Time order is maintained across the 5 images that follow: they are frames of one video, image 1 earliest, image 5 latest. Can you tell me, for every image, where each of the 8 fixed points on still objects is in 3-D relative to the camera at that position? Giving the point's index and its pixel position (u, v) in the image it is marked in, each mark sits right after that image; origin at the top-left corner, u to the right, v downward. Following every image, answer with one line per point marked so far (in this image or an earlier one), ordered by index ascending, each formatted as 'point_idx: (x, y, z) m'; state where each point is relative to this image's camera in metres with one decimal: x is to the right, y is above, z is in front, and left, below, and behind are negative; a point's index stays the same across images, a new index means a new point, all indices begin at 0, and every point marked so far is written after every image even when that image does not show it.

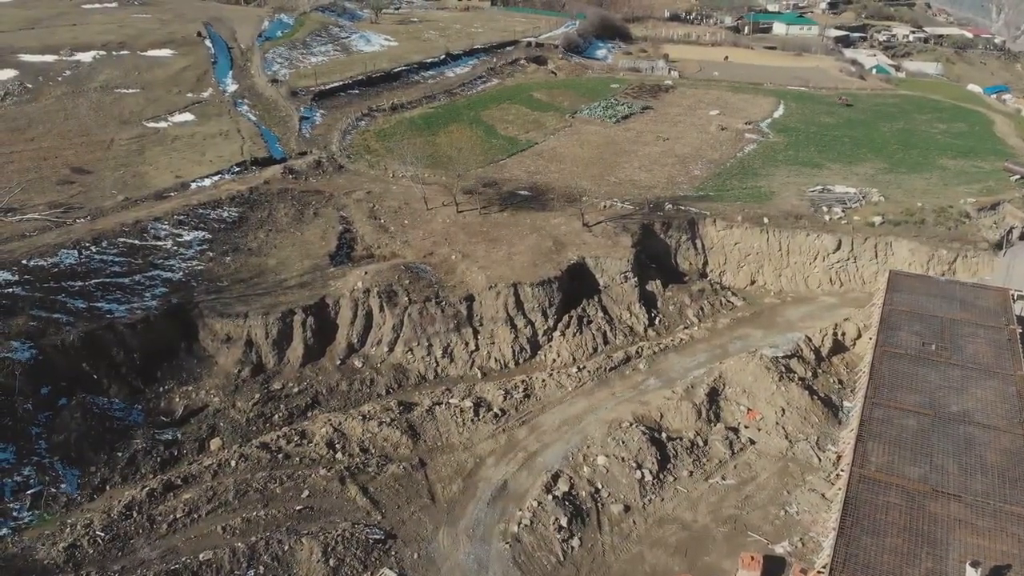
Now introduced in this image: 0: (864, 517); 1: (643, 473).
0: (+8.5, -5.4, +15.8) m
1: (+4.0, -5.5, +19.8) m
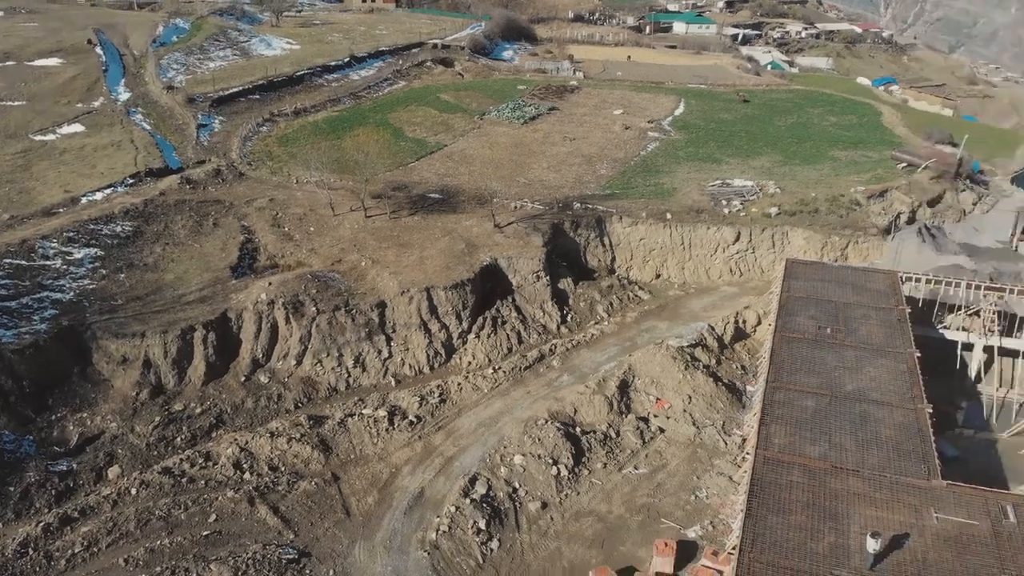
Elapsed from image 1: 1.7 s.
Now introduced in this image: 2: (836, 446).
0: (+6.3, -5.1, +16.3) m
1: (+1.5, -5.4, +19.9) m
2: (+8.7, -4.2, +17.8) m
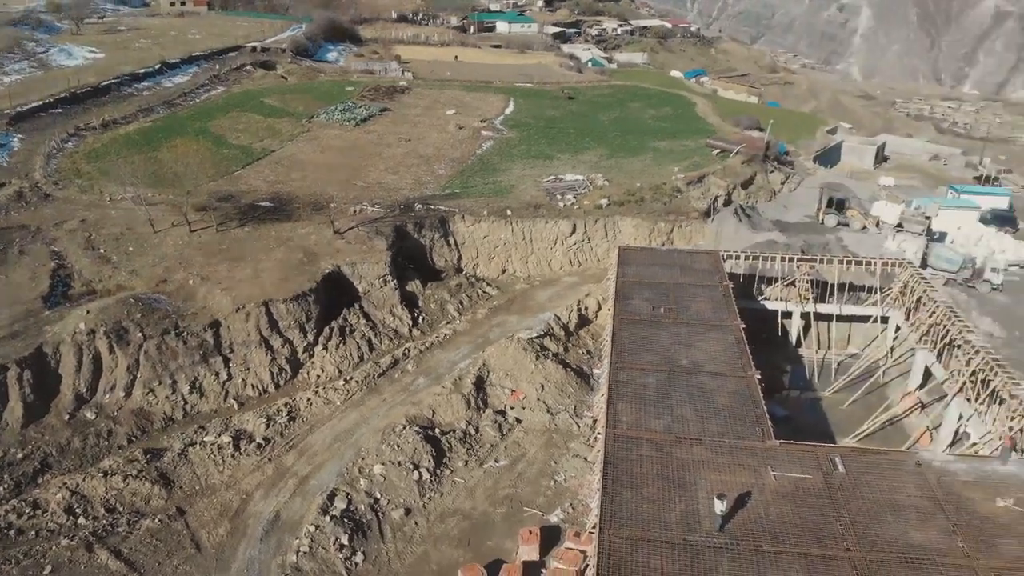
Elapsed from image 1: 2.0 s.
0: (+2.7, -4.8, +17.1) m
1: (-2.7, -5.5, +19.8) m
2: (+4.6, -3.7, +18.9) m
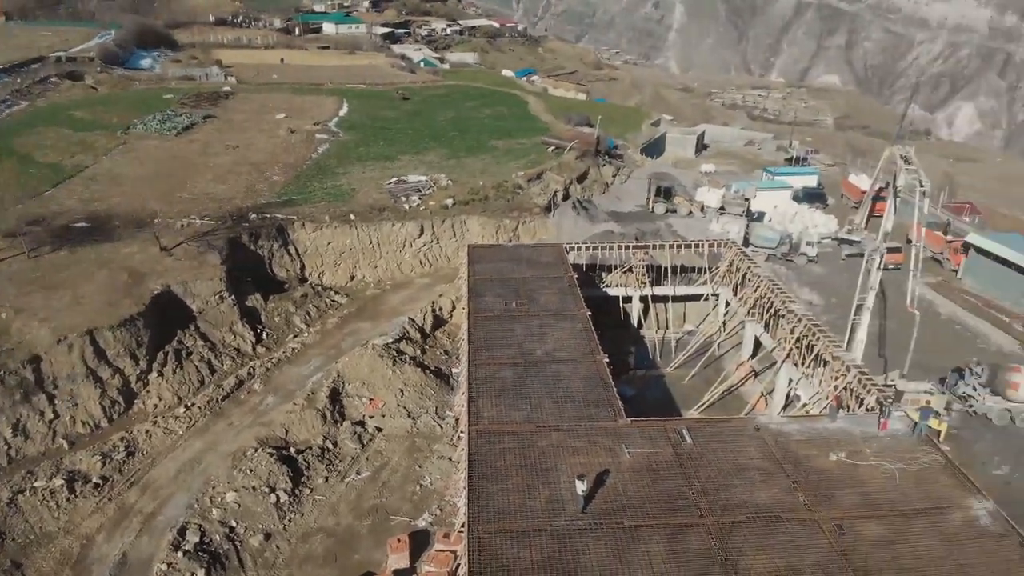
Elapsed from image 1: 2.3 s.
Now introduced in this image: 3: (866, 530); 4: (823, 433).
0: (-0.9, -4.8, +17.3) m
1: (-6.6, -5.9, +19.0) m
2: (+0.6, -3.5, +19.4) m
3: (+7.7, -5.3, +14.5) m
4: (+8.1, -3.8, +17.5) m
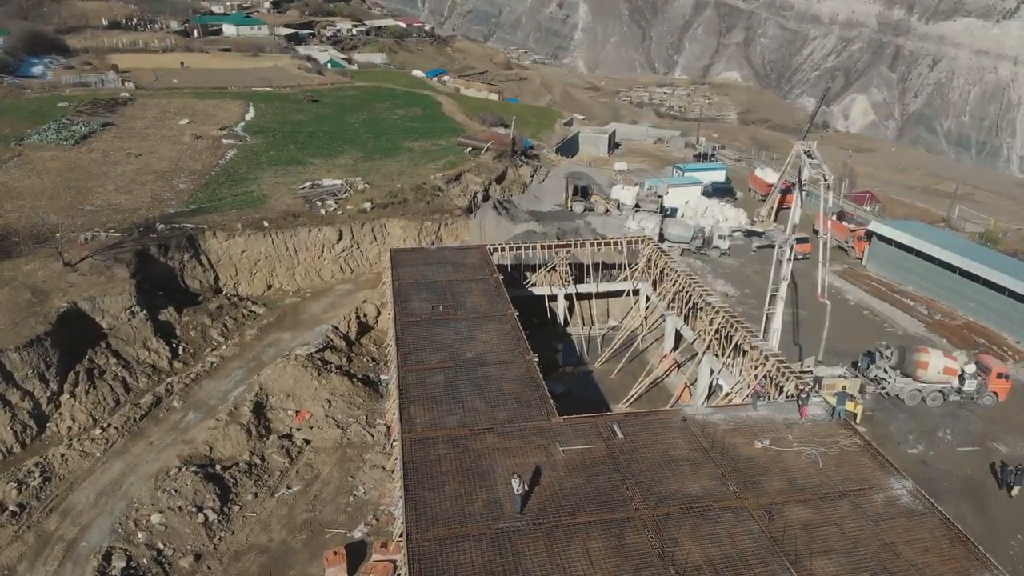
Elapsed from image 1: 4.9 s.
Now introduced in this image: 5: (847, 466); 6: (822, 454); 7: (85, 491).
0: (-2.5, -4.9, +17.0) m
1: (-8.3, -6.2, +18.0) m
2: (-1.3, -3.6, +19.3) m
3: (+6.4, -5.1, +15.3) m
4: (+6.4, -3.6, +18.3) m
5: (+8.3, -4.4, +16.8) m
6: (+7.9, -4.2, +17.2) m
7: (-11.8, -5.7, +18.1) m
